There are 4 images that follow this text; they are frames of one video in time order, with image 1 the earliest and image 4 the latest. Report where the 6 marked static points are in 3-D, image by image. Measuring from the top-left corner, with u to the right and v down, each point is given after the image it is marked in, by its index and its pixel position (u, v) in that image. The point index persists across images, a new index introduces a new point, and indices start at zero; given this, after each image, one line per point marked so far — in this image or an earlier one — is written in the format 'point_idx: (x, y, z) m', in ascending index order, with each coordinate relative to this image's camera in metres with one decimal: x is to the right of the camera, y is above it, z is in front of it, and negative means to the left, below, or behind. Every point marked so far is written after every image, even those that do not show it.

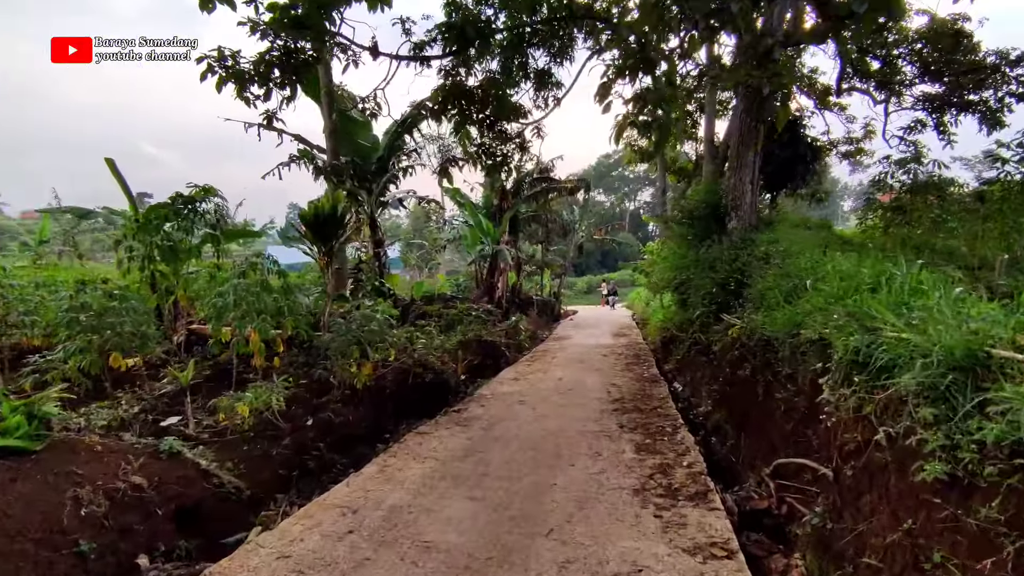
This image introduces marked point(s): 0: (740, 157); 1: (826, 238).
0: (+2.2, +1.3, +5.5) m
1: (+2.6, +0.4, +4.8) m
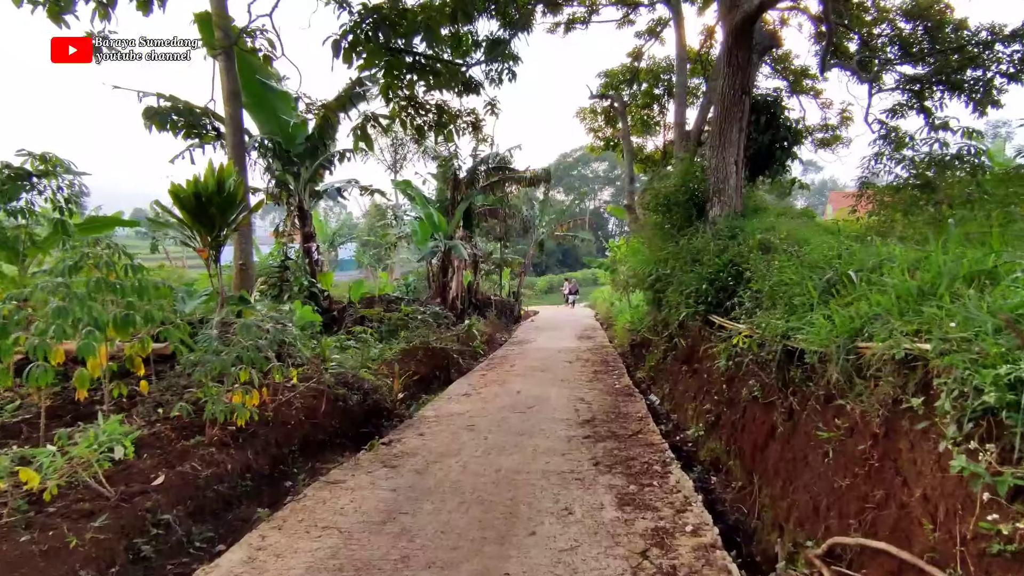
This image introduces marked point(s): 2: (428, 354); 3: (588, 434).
0: (+1.8, +1.3, +4.8) m
1: (+2.3, +0.5, +4.1) m
2: (-0.9, -0.7, +5.9) m
3: (+0.4, -0.9, +3.4) m
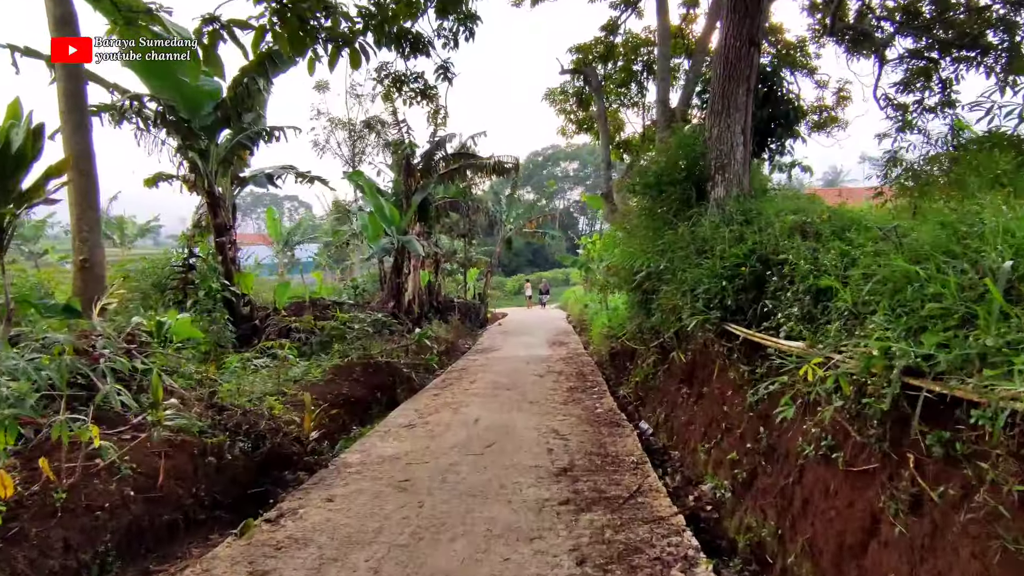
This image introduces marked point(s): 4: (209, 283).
0: (+1.4, +1.3, +3.8) m
1: (+2.0, +0.5, +3.2) m
2: (-1.2, -0.7, +4.8) m
3: (+0.2, -0.9, +2.4) m
4: (-2.6, 0.0, +4.9) m
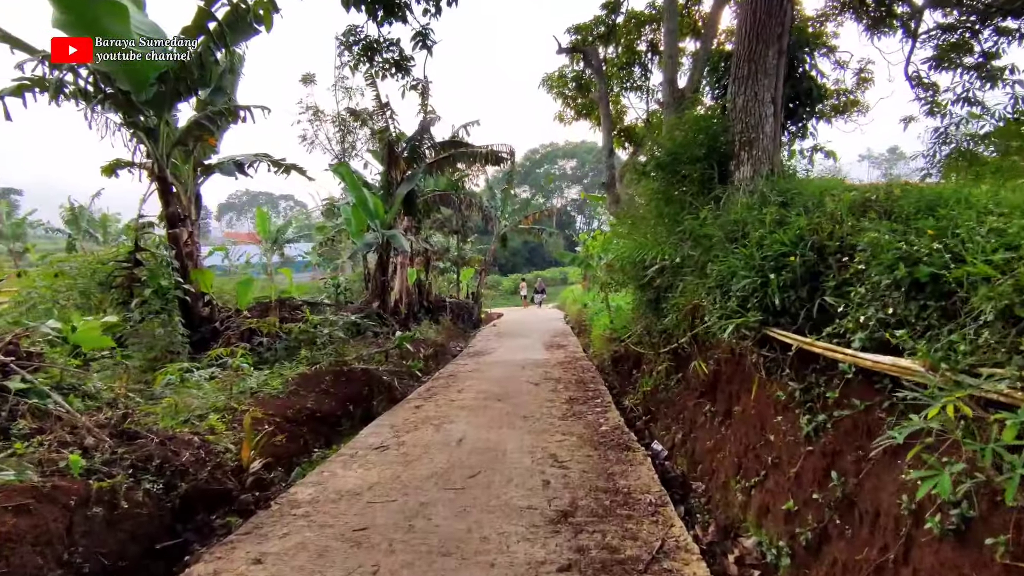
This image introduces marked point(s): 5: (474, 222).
0: (+1.4, +1.3, +3.3) m
1: (+1.9, +0.5, +2.7) m
2: (-1.3, -0.7, +4.2) m
3: (+0.2, -0.9, +1.8) m
4: (-2.7, +0.1, +4.3) m
5: (-0.8, +1.3, +11.4) m
